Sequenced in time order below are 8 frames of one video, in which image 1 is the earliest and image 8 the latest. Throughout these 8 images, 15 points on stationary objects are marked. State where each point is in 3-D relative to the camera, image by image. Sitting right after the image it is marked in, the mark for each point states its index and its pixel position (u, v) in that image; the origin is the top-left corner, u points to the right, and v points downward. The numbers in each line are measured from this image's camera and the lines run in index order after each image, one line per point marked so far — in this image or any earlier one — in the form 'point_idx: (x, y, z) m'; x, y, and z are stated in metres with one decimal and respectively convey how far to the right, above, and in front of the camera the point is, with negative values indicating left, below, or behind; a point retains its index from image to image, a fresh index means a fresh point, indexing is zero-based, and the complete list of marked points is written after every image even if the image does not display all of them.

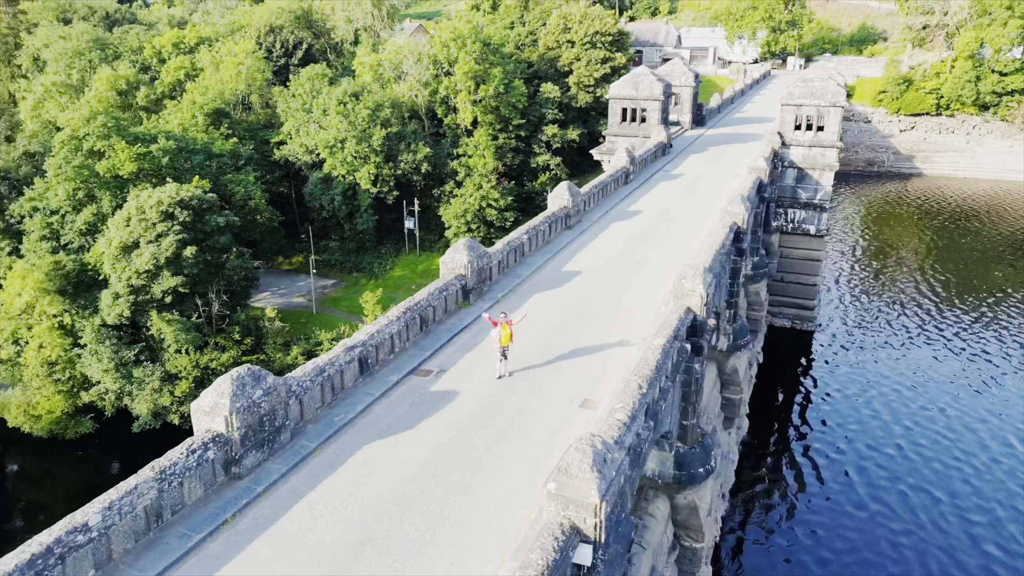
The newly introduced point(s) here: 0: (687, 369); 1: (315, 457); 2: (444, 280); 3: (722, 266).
0: (+2.2, -1.0, +9.8) m
1: (-1.9, -1.6, +7.2) m
2: (-1.0, +0.1, +10.4) m
3: (+3.5, +0.3, +12.5) m
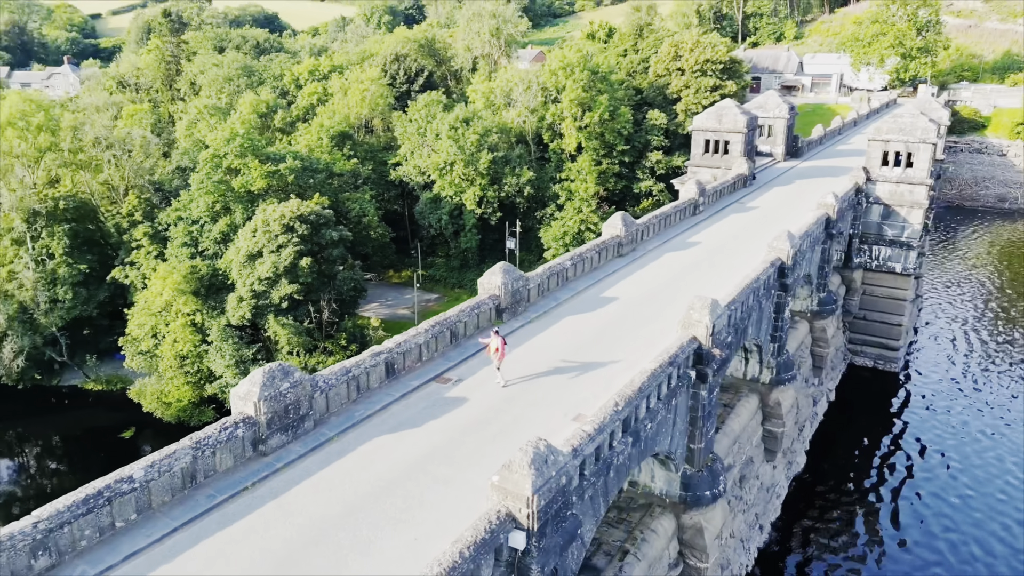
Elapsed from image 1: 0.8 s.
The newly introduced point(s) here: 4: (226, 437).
0: (+2.5, -1.5, +10.4) m
1: (-2.1, -1.7, +8.5) m
2: (-0.6, -0.2, +11.6) m
3: (+4.2, -0.3, +12.9) m
4: (-2.9, -1.5, +7.6) m
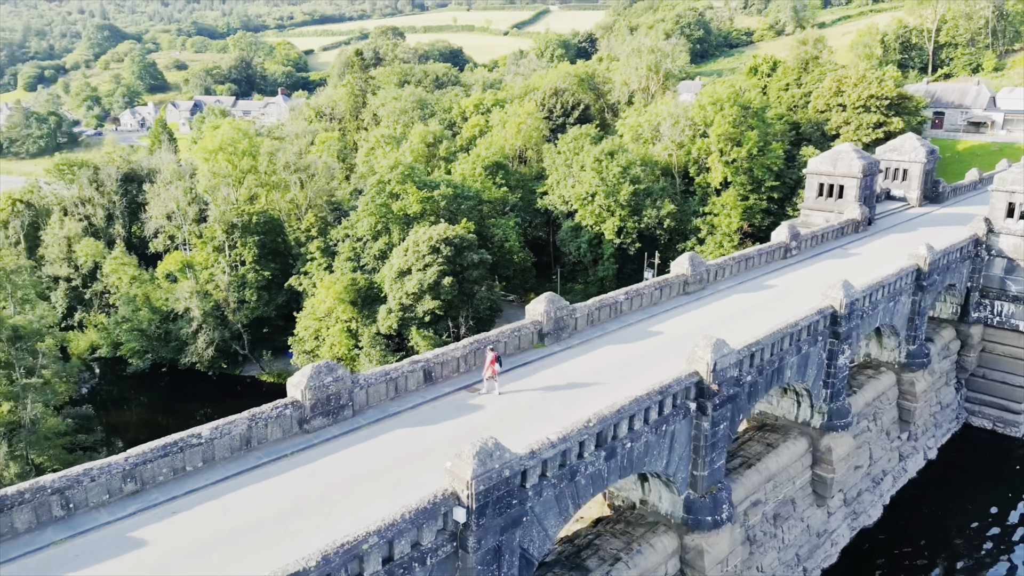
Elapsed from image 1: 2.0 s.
0: (+2.7, -2.1, +11.4) m
1: (-2.1, -2.0, +10.5) m
2: (+0.1, -0.6, +13.3) m
3: (+5.1, -1.1, +13.5) m
4: (-3.2, -1.7, +9.9) m
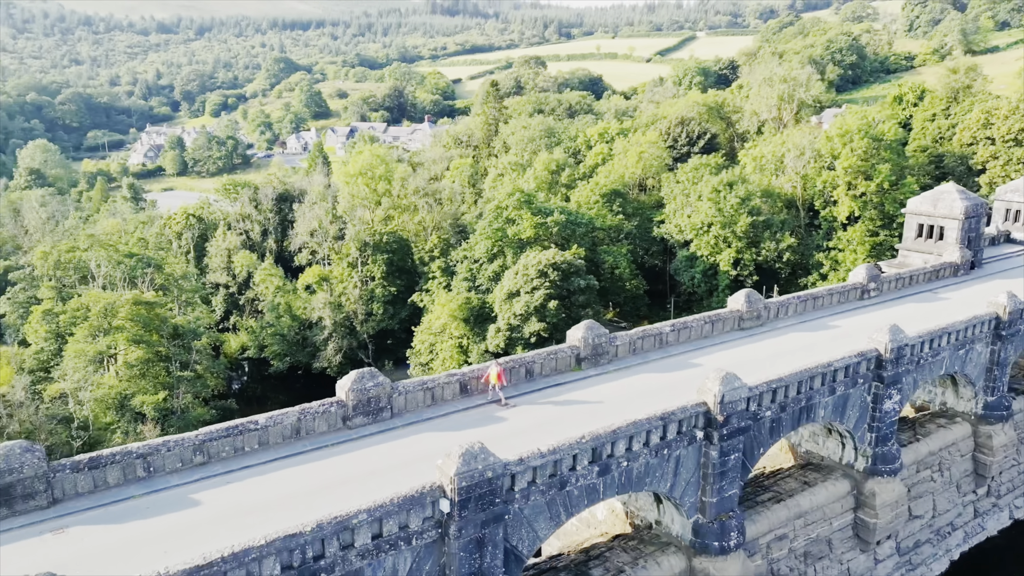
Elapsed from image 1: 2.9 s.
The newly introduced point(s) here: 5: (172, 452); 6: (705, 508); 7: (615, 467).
0: (+3.0, -2.6, +12.0) m
1: (-1.9, -2.3, +12.1) m
2: (+0.9, -1.1, +14.4) m
3: (+5.7, -1.8, +13.7) m
4: (-3.0, -1.9, +11.7) m
5: (-4.8, -2.3, +10.5) m
6: (+3.2, -3.6, +12.3) m
7: (+1.5, -2.7, +11.1) m
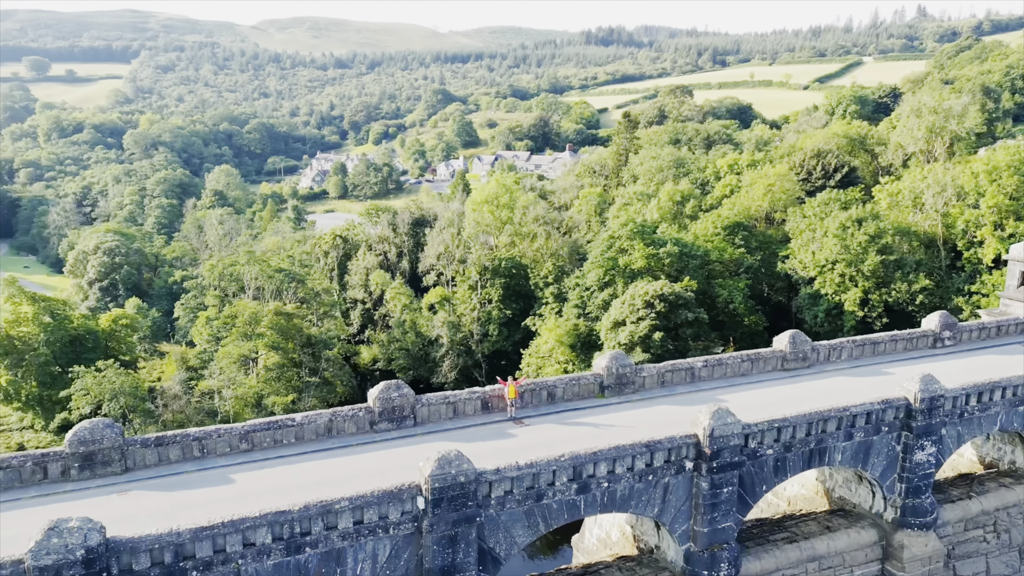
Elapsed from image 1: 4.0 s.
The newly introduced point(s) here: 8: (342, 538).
0: (+3.0, -3.3, +12.6) m
1: (-1.8, -2.7, +13.7) m
2: (+1.5, -1.8, +15.4) m
3: (+6.0, -2.6, +13.7) m
4: (-3.0, -2.3, +13.5) m
5: (-4.9, -2.5, +12.7) m
6: (+3.2, -4.3, +12.8) m
7: (+1.3, -3.2, +11.9) m
8: (-2.4, -3.5, +10.4) m
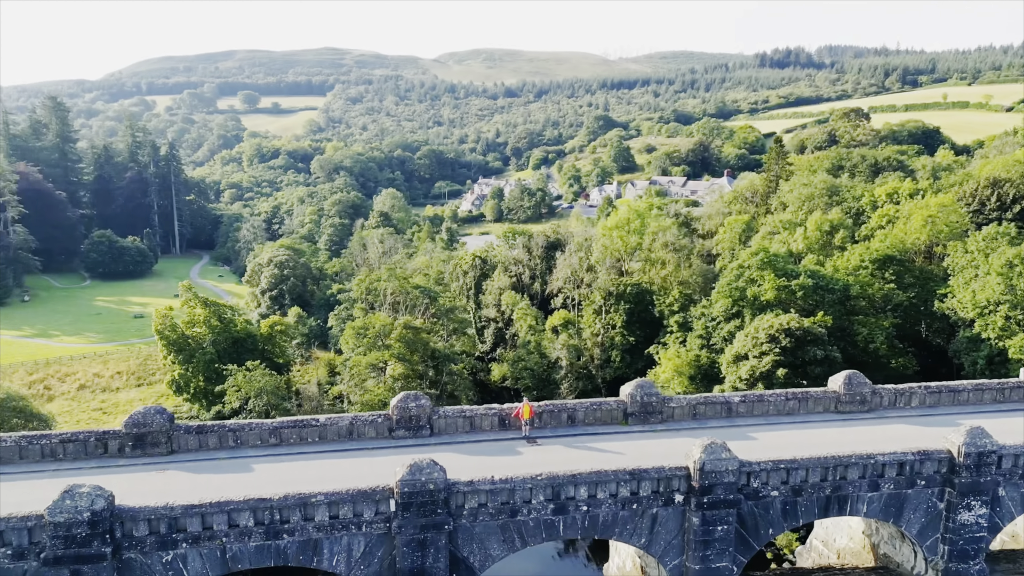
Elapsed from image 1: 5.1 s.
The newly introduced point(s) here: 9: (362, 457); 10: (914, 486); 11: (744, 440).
0: (+2.8, -3.7, +12.3) m
1: (-1.6, -3.1, +14.4) m
2: (+2.0, -2.3, +15.4) m
3: (+6.0, -3.3, +12.7) m
4: (-2.8, -2.6, +14.5) m
5: (-4.9, -2.7, +14.1) m
6: (+2.9, -4.8, +12.4) m
7: (+1.0, -3.6, +12.0) m
8: (-3.0, -3.7, +11.3) m
9: (-2.8, -3.2, +13.9) m
10: (+6.9, -3.4, +12.8) m
11: (+4.6, -3.0, +14.8) m
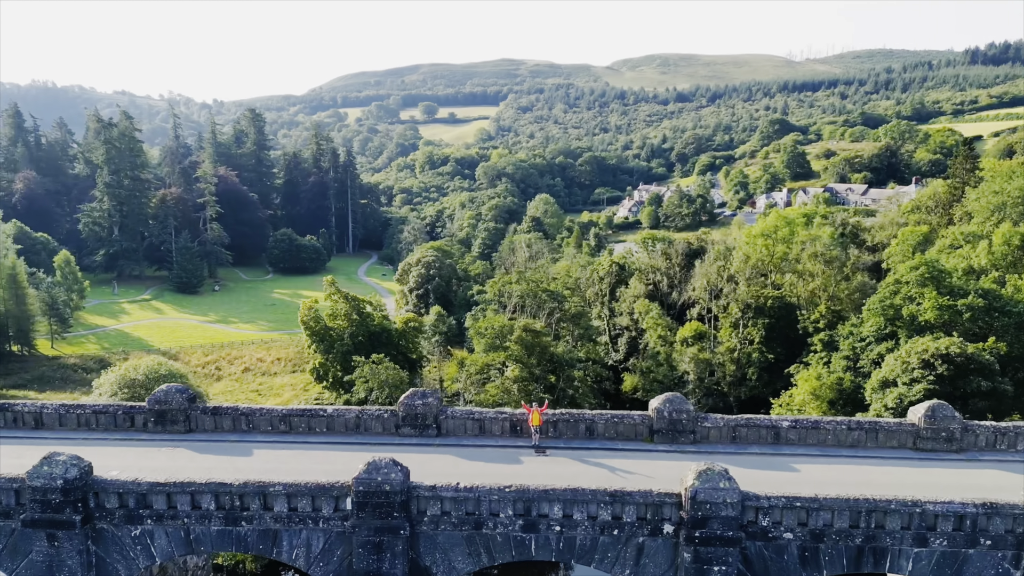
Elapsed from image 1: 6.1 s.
0: (+2.3, -3.8, +10.7) m
1: (-1.5, -2.9, +13.8) m
2: (+2.3, -2.3, +14.0) m
3: (+5.5, -3.4, +10.4) m
4: (-2.6, -2.4, +14.2) m
5: (-4.7, -2.5, +14.3) m
6: (+2.4, -4.8, +10.8) m
7: (+0.5, -3.5, +10.9) m
8: (-3.5, -3.5, +11.1) m
9: (-2.7, -3.0, +13.6) m
10: (+6.5, -3.6, +10.3) m
11: (+4.6, -3.1, +12.8) m
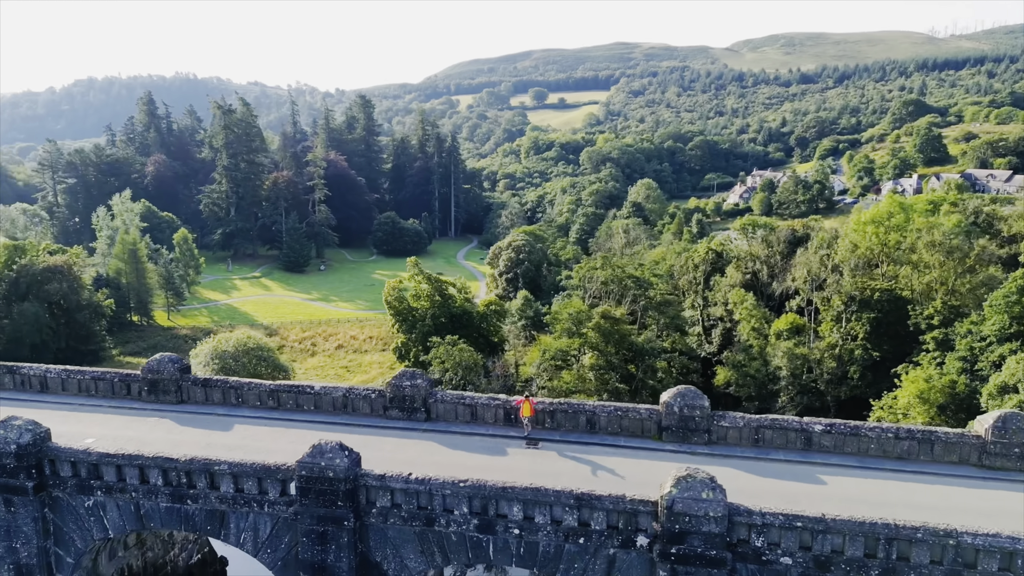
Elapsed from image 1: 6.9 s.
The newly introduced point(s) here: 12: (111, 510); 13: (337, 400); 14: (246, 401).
0: (+1.6, -3.4, +9.2) m
1: (-1.6, -2.5, +12.8) m
2: (+2.1, -2.0, +12.4) m
3: (+4.8, -3.2, +8.4) m
4: (-2.7, -1.9, +13.3) m
5: (-4.8, -1.9, +13.8) m
6: (+1.7, -4.4, +9.3) m
7: (-0.1, -3.1, +9.6) m
8: (-4.1, -3.0, +10.4) m
9: (-2.9, -2.5, +12.8) m
10: (+5.7, -3.4, +8.2) m
11: (+4.3, -2.8, +10.8) m
12: (-5.8, -3.2, +10.7) m
13: (-3.1, -2.0, +13.5) m
14: (-4.9, -2.1, +13.8) m
